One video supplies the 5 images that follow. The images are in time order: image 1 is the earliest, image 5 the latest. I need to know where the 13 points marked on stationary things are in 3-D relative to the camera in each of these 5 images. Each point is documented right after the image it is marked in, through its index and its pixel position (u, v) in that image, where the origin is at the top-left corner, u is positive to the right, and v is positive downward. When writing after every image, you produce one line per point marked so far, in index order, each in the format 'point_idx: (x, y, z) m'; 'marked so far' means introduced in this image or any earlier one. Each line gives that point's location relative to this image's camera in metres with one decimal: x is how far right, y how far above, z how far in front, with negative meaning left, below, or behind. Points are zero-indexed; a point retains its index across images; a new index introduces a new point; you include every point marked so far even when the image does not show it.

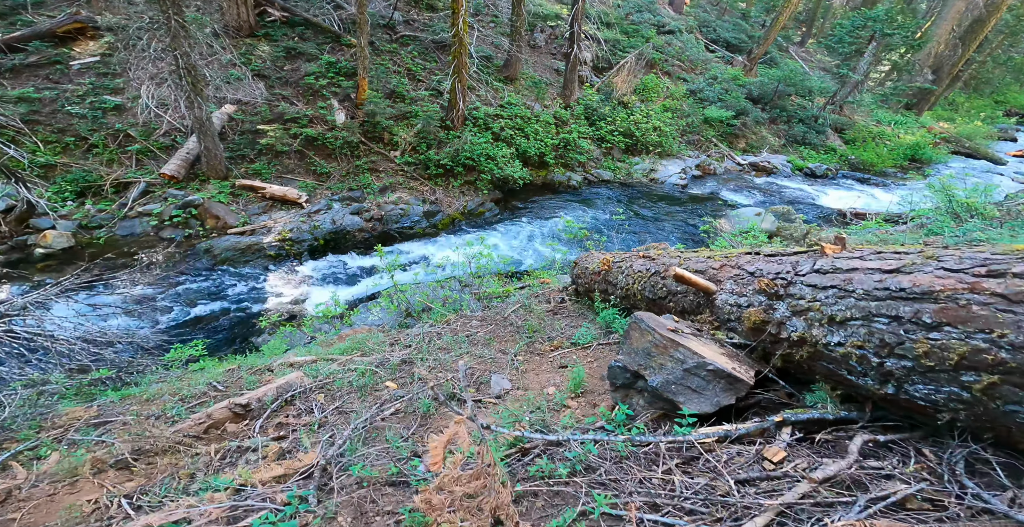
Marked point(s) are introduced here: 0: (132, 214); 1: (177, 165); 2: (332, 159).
0: (-7.4, +0.9, +9.2) m
1: (-7.2, +2.1, +10.0) m
2: (-4.5, +2.6, +11.7) m
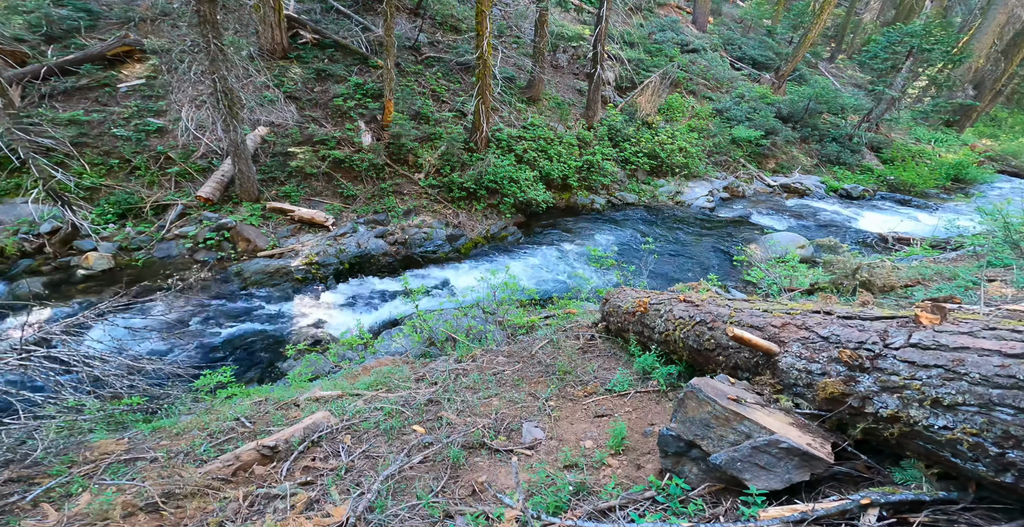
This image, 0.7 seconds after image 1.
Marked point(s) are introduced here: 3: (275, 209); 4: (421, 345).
0: (-6.9, +0.5, +9.5) m
1: (-6.7, +1.6, +10.3) m
2: (-3.9, +2.1, +11.9) m
3: (-5.3, +1.2, +10.5) m
4: (-1.2, -1.1, +6.5) m
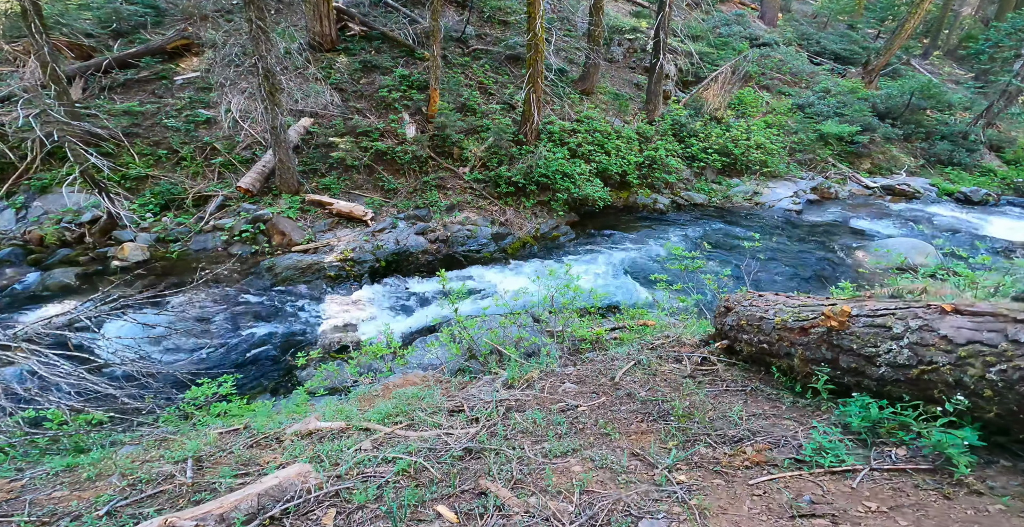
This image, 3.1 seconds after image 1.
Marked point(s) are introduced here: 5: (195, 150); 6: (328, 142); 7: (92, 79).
0: (-5.8, +0.7, +8.8) m
1: (-5.5, +1.7, +9.7) m
2: (-2.6, +2.1, +11.0) m
3: (-4.1, +1.3, +9.7) m
4: (-0.6, -1.1, +5.3) m
5: (-7.2, +2.4, +10.3) m
6: (-4.4, +2.8, +10.9) m
7: (-10.1, +4.5, +11.2) m
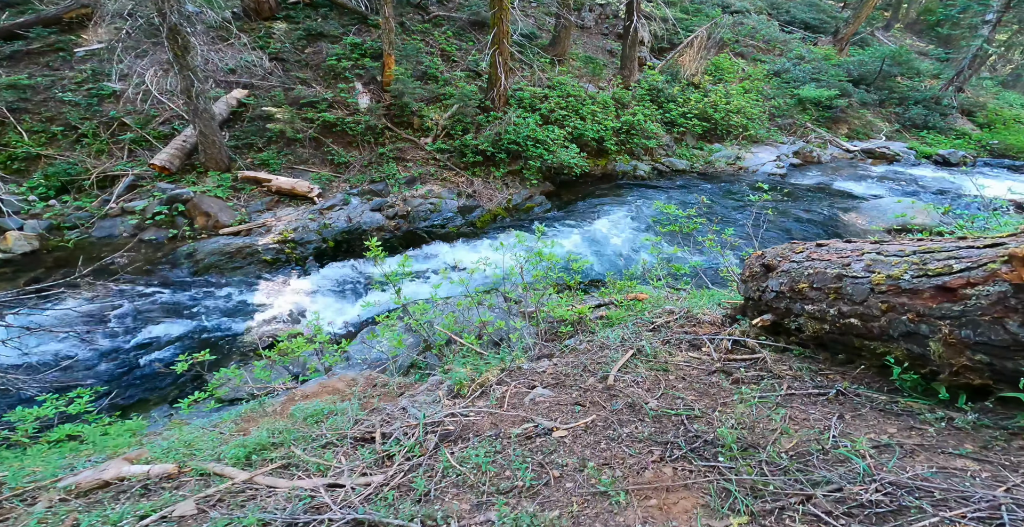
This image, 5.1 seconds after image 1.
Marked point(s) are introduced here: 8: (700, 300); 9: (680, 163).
0: (-6.4, +0.8, +7.5) m
1: (-6.1, +2.0, +8.3) m
2: (-3.3, +2.4, +9.8) m
3: (-4.8, +1.5, +8.4) m
4: (-0.9, -0.8, +4.3) m
5: (-7.9, +2.6, +8.9) m
6: (-5.1, +3.1, +9.6) m
7: (-10.9, +4.6, +9.5) m
8: (+1.6, -0.3, +4.1) m
9: (+4.3, +2.5, +11.8) m
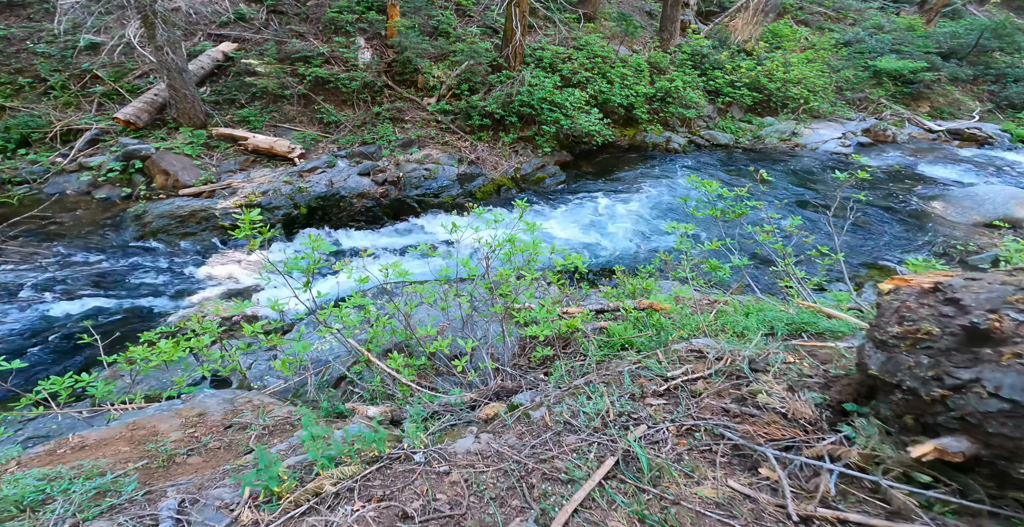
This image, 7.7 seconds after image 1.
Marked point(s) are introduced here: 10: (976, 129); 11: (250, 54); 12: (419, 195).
0: (-6.3, +1.4, +6.6) m
1: (-6.0, +2.5, +7.4) m
2: (-3.1, +2.9, +8.7) m
3: (-4.6, +2.1, +7.4) m
4: (-1.1, -0.7, +3.3) m
5: (-7.7, +3.3, +8.0) m
6: (-4.8, +3.7, +8.6) m
7: (-10.6, +5.4, +8.8) m
8: (+1.4, -0.3, +2.9) m
9: (+4.6, +2.8, +10.3) m
10: (+11.2, +3.3, +11.4) m
11: (-5.0, +4.1, +9.0) m
12: (-1.4, +1.0, +7.2) m
